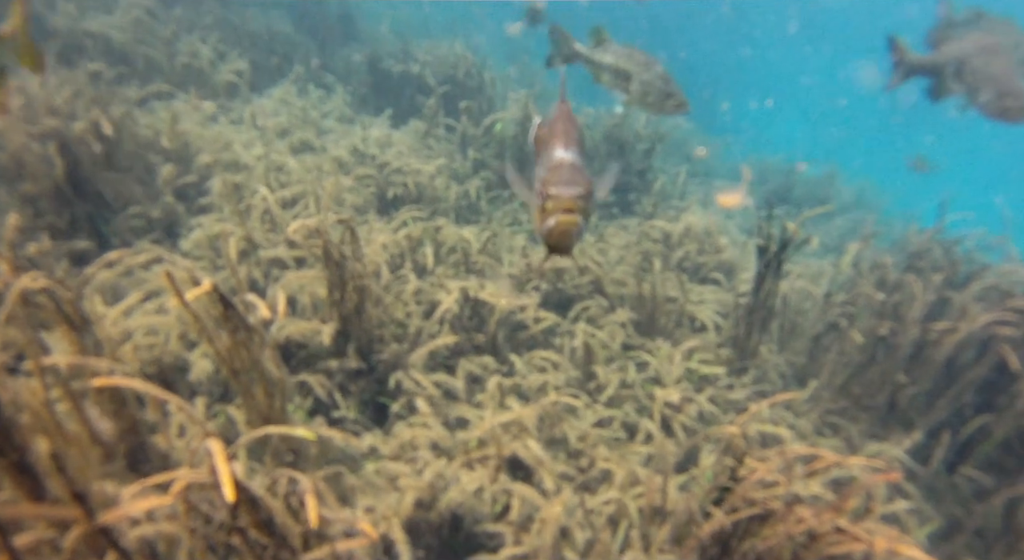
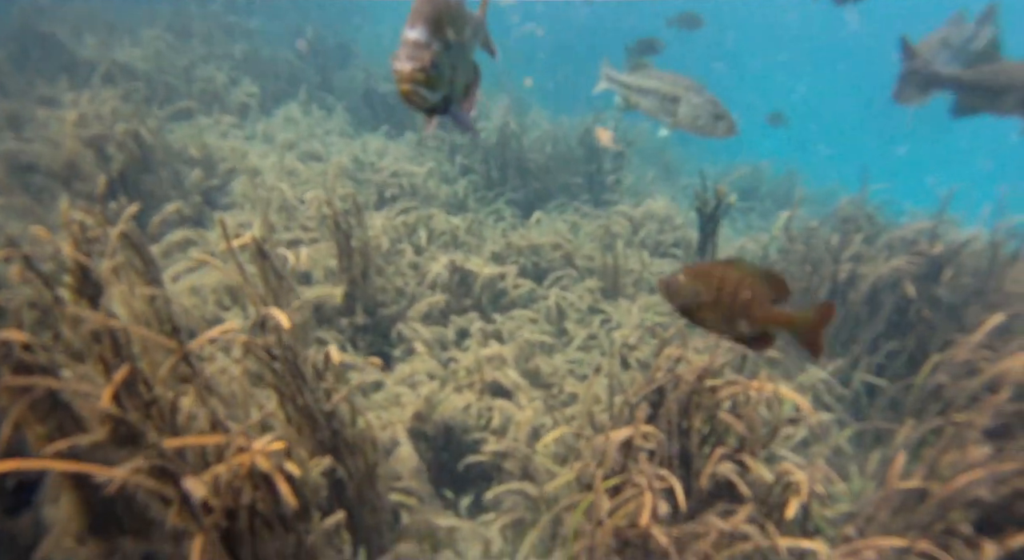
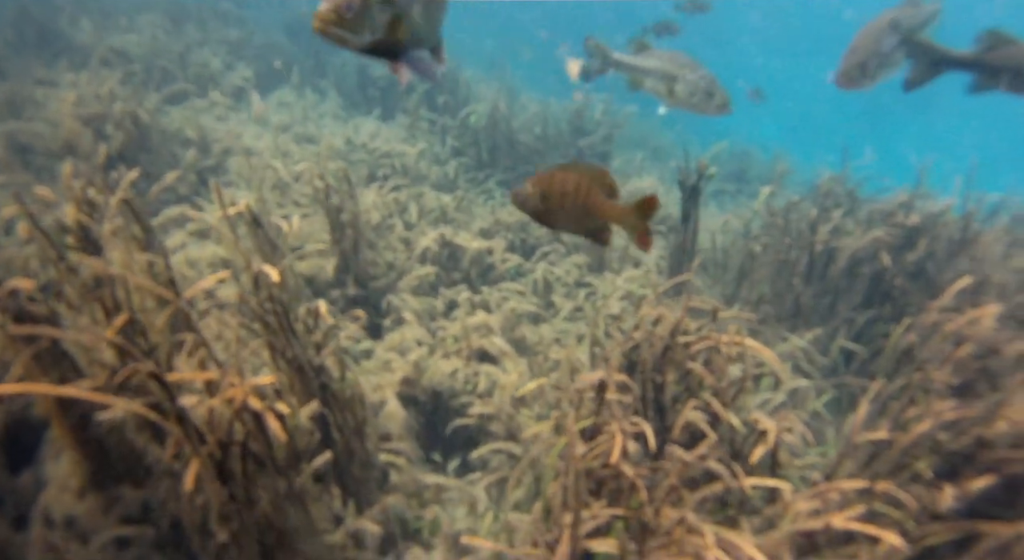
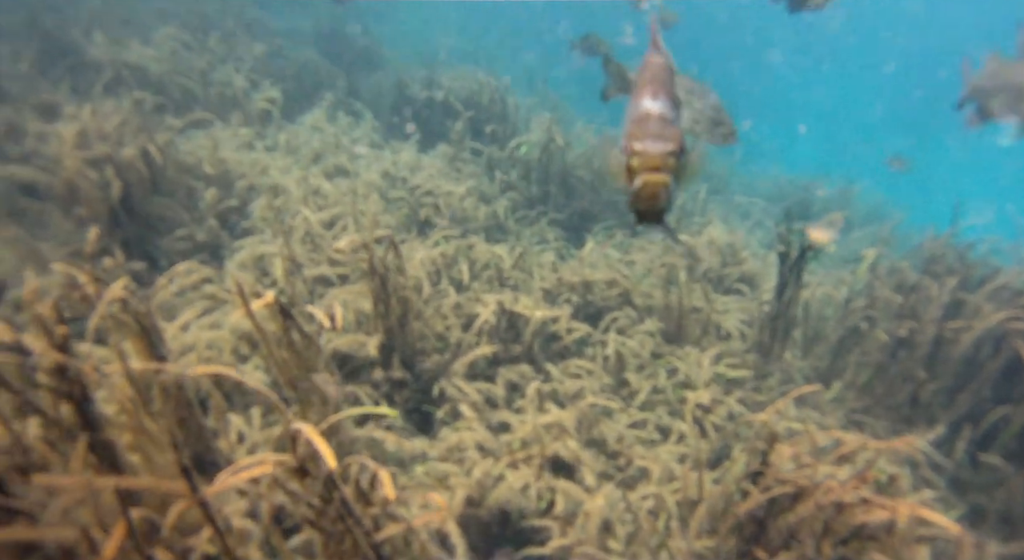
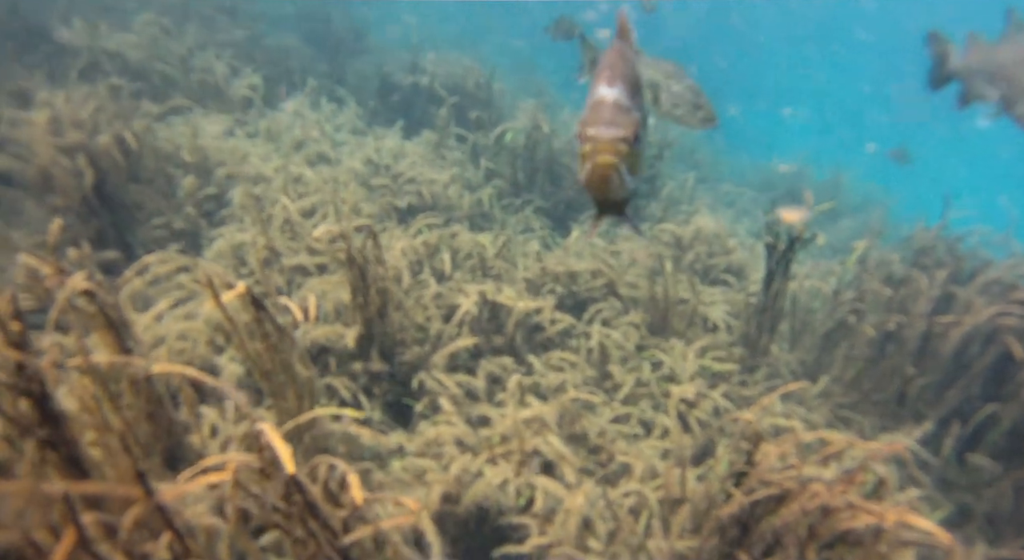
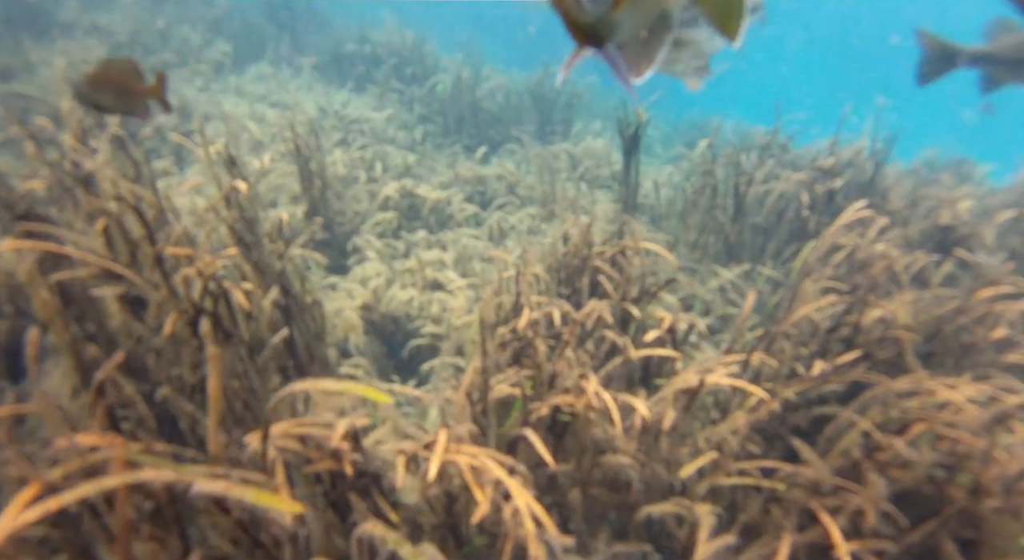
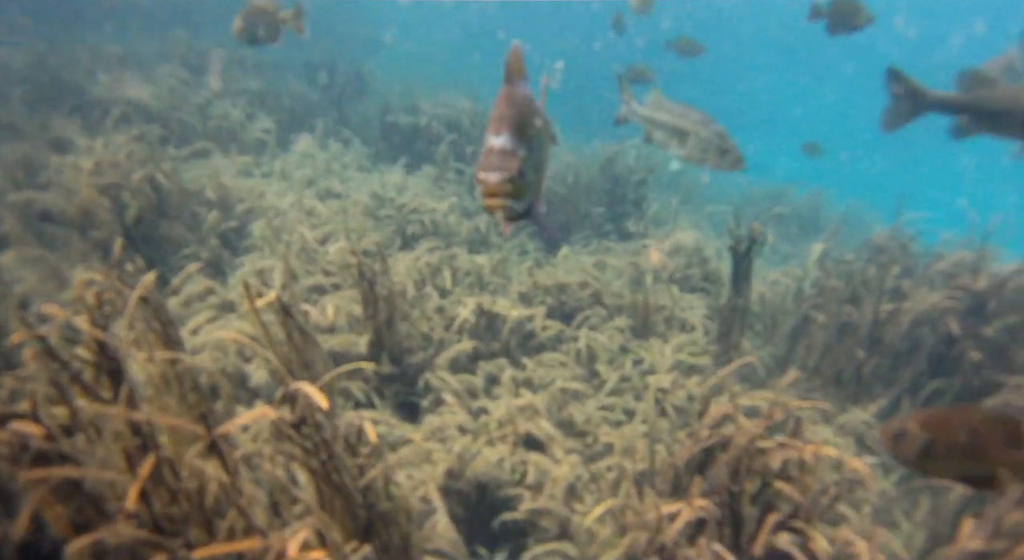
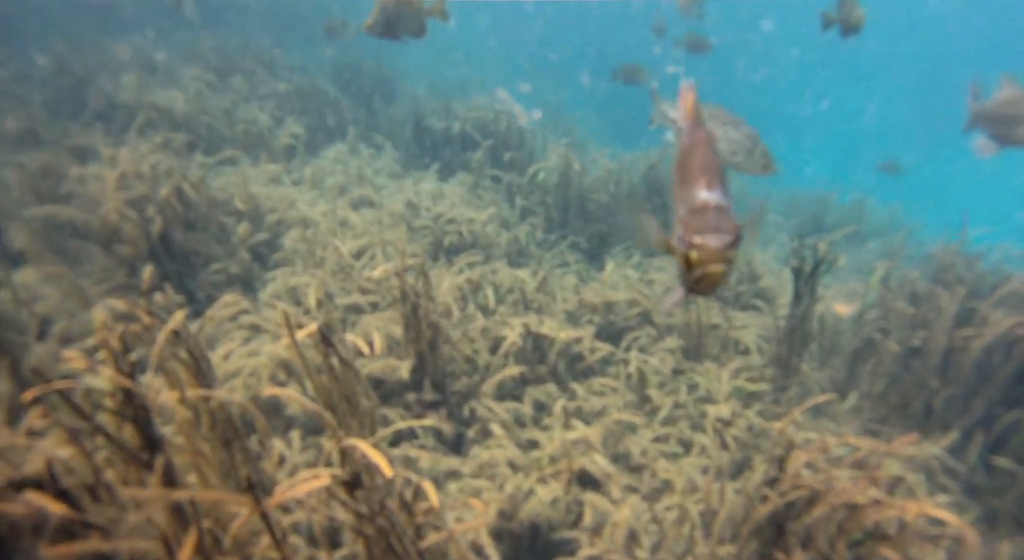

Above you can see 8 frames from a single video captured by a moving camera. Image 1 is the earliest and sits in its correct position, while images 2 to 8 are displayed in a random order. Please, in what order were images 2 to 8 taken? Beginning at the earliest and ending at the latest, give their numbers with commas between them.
5, 4, 8, 7, 2, 3, 6
